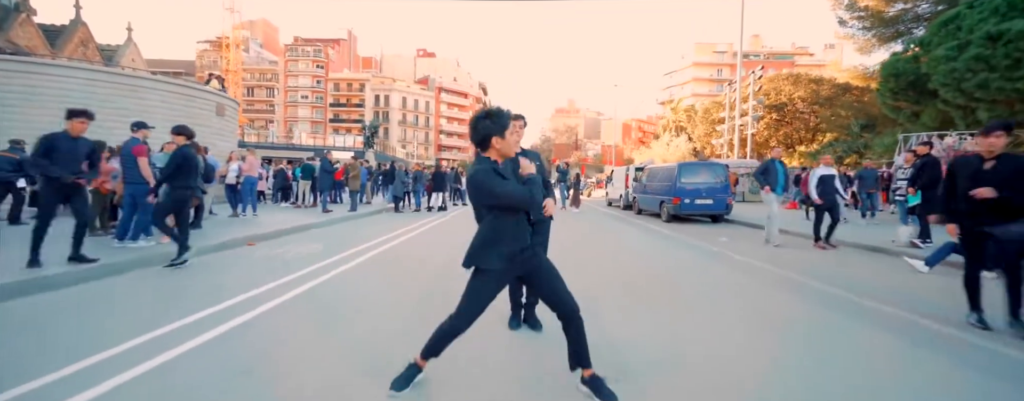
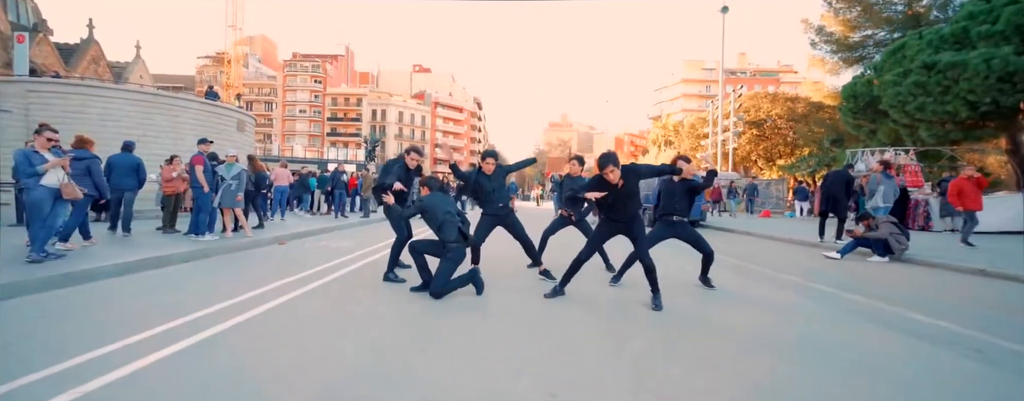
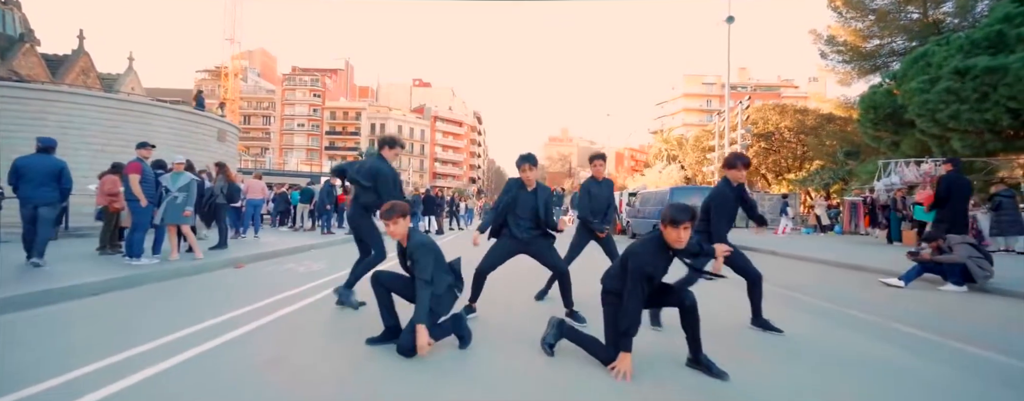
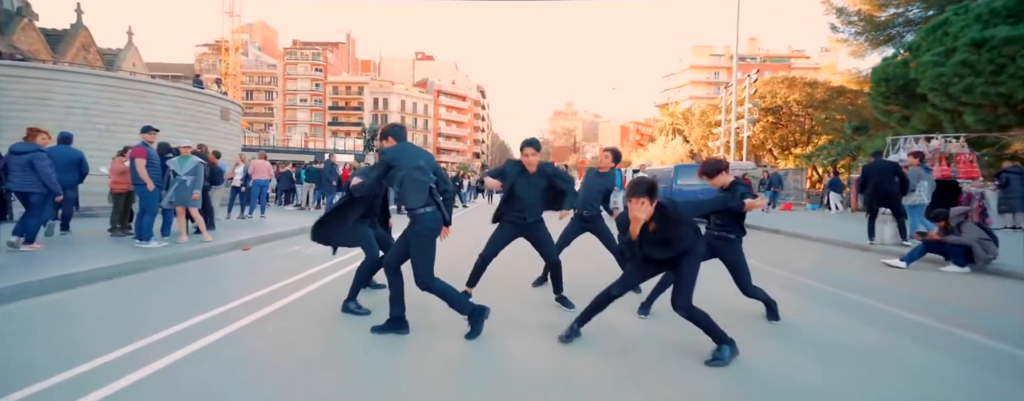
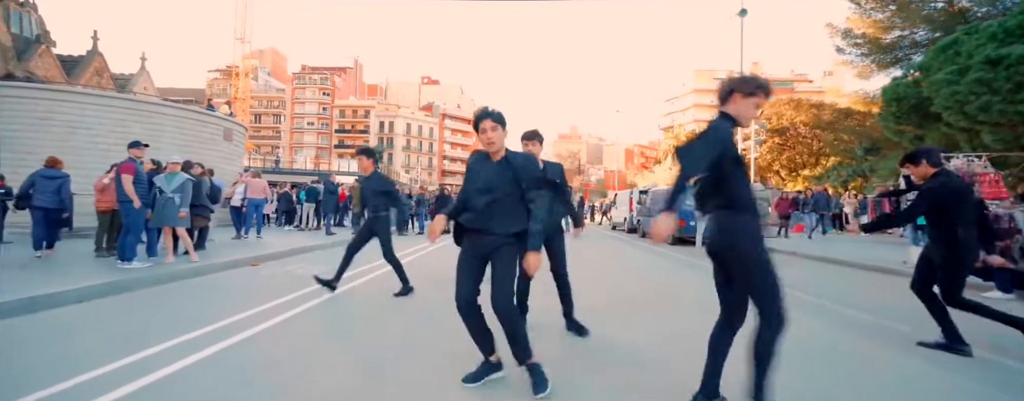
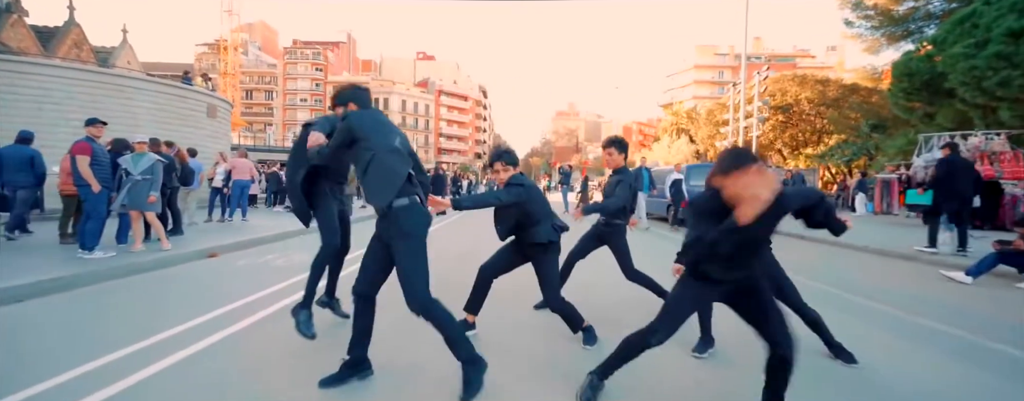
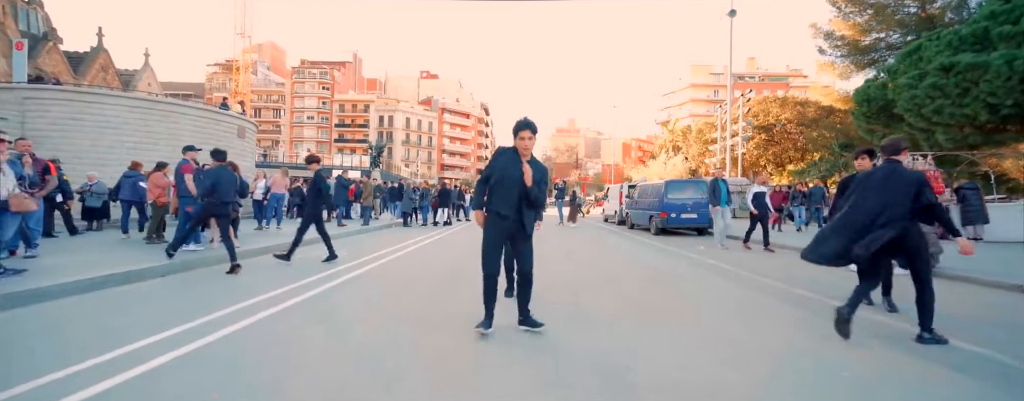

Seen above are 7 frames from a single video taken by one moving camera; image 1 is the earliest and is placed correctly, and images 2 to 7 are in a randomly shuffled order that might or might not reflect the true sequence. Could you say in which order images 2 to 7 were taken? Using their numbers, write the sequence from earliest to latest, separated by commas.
7, 5, 6, 4, 2, 3
